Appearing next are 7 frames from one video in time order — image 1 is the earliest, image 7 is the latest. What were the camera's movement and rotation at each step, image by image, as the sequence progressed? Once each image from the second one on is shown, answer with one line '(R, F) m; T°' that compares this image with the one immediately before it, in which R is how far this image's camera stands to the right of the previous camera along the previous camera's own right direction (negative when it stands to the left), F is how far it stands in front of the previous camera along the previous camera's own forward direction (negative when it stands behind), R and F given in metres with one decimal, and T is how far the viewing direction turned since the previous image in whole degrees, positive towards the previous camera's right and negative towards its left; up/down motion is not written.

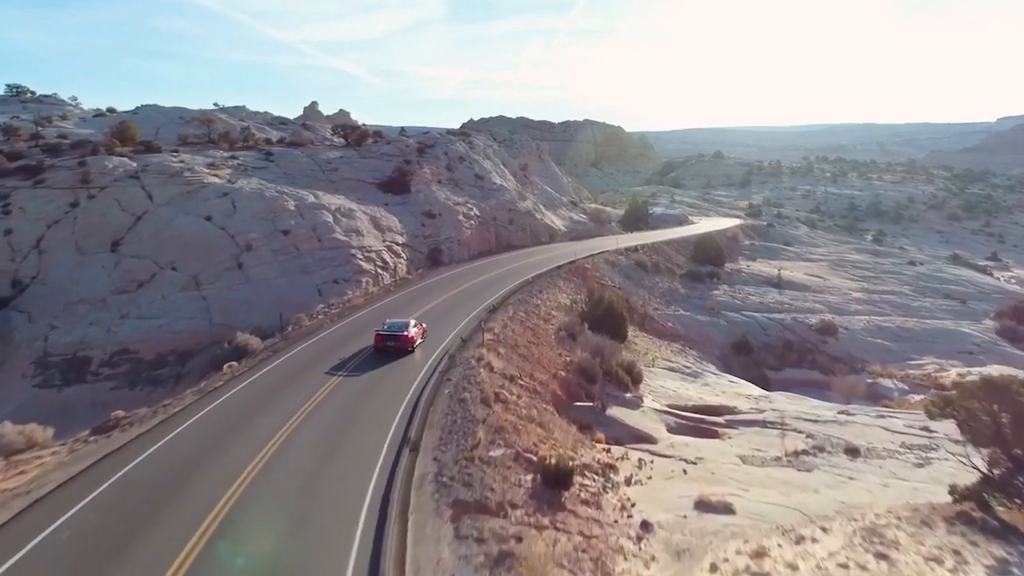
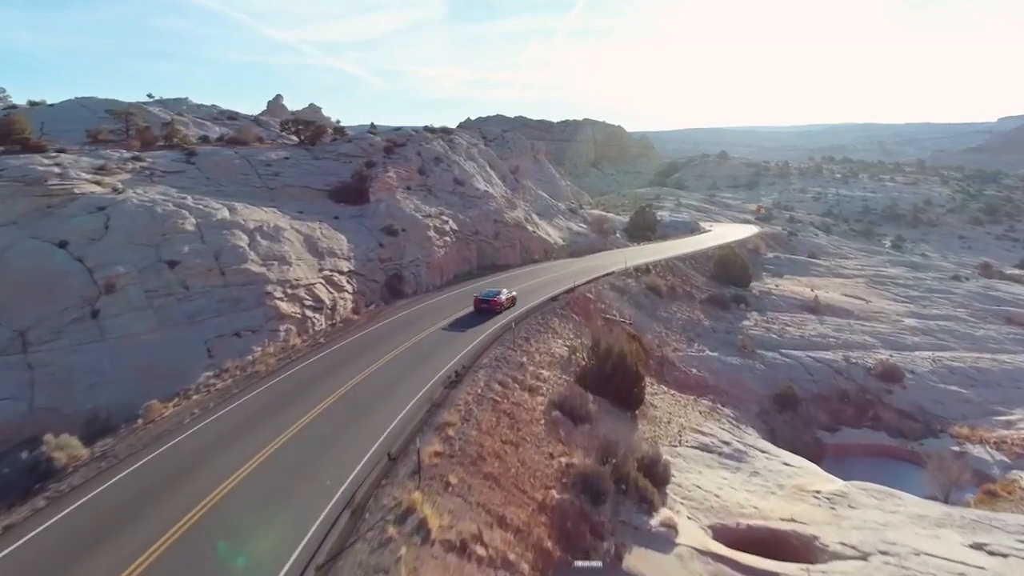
(+0.7, +8.0) m; 0°
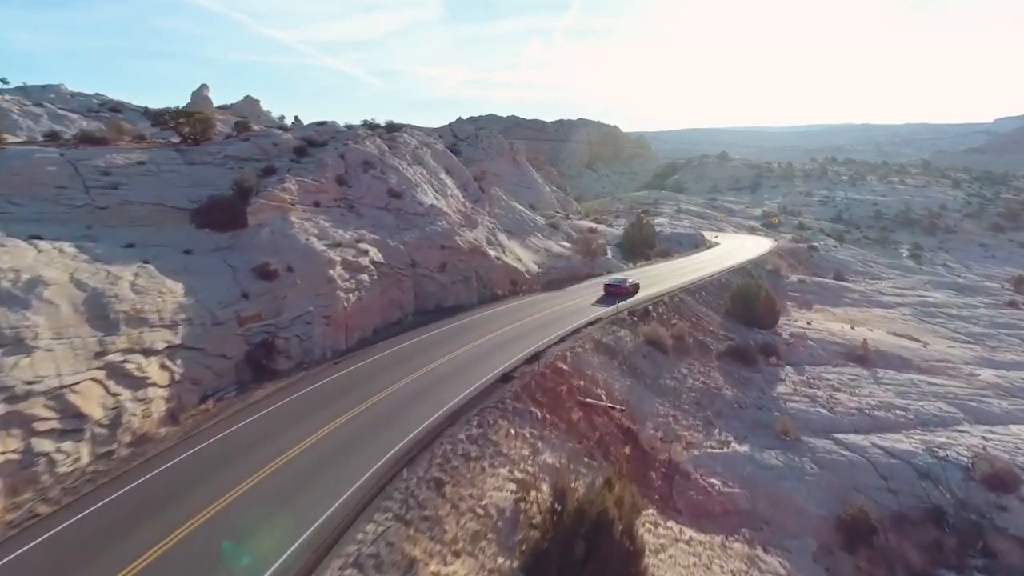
(+1.8, +9.9) m; 0°
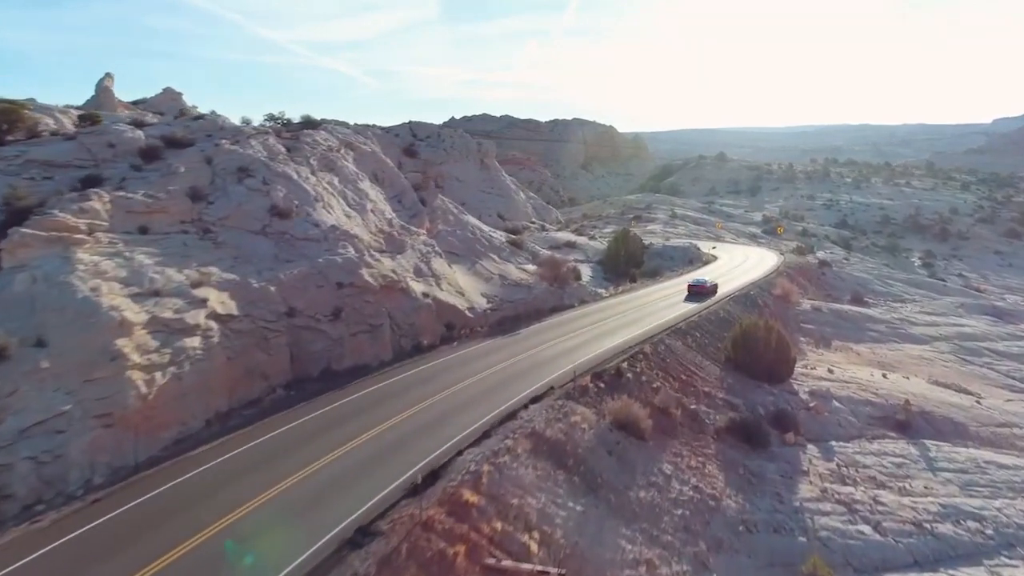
(+2.2, +7.8) m; 0°
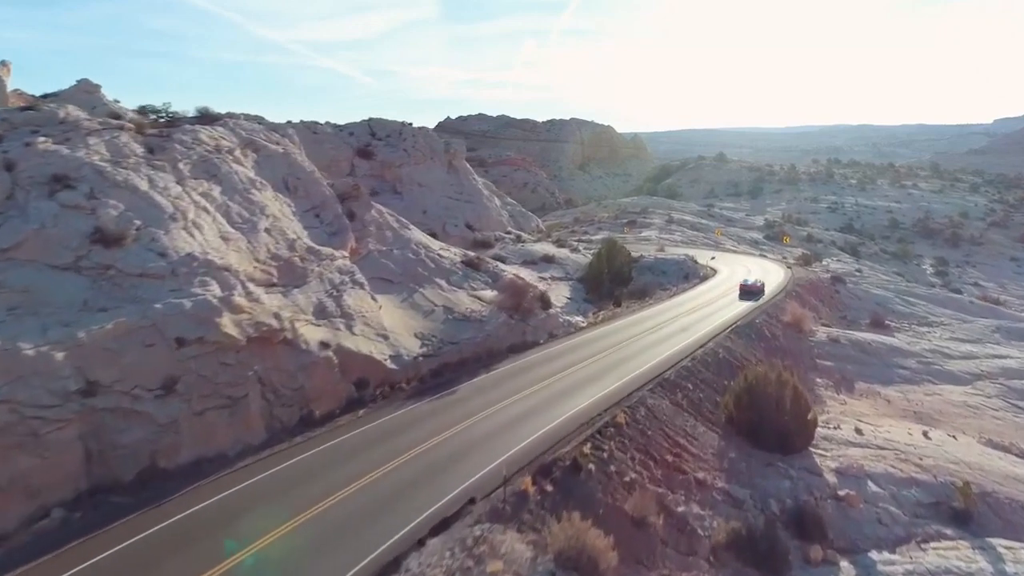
(+1.8, +6.3) m; 0°
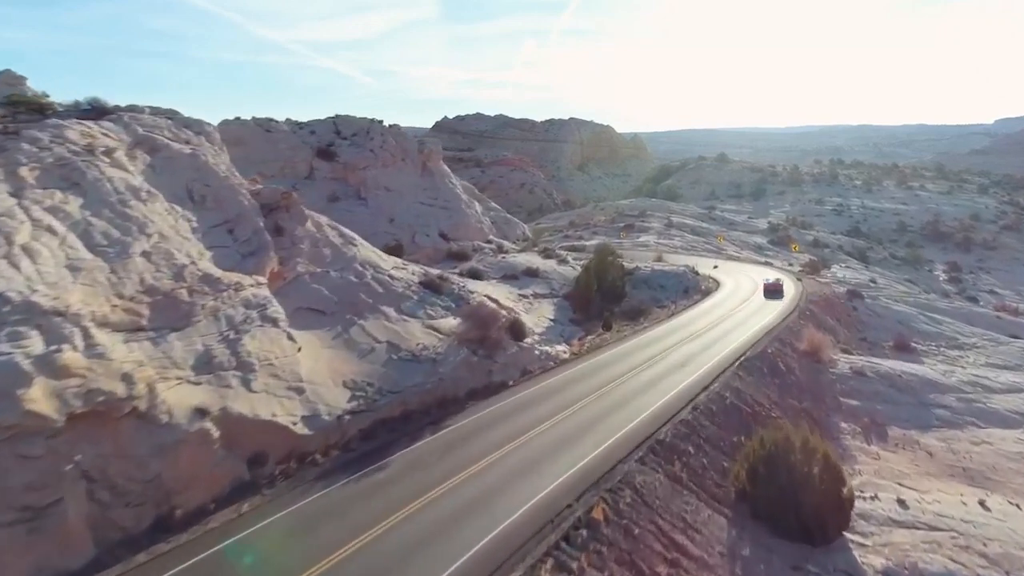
(+1.2, +4.7) m; 0°
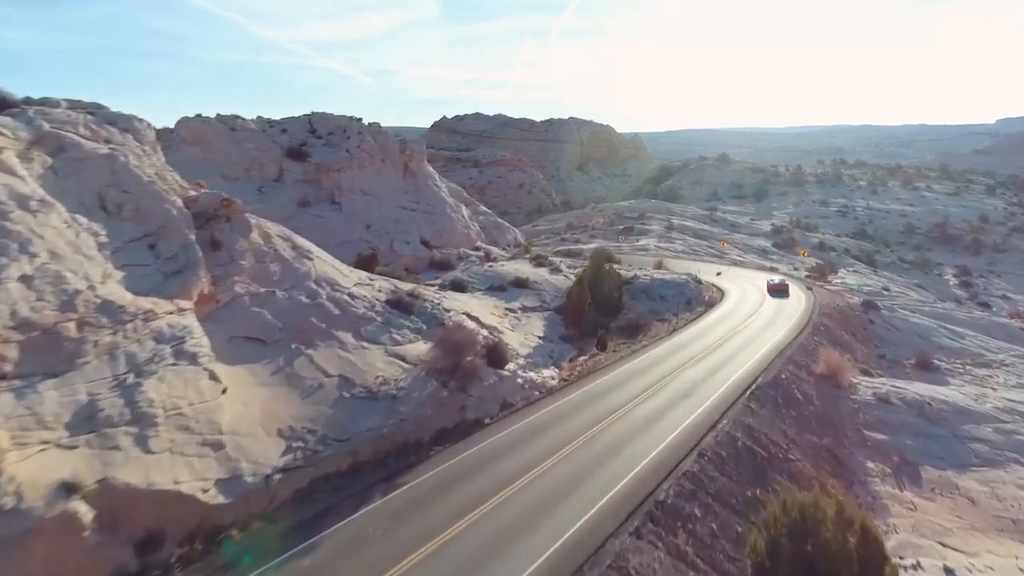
(+0.6, +3.1) m; 0°
